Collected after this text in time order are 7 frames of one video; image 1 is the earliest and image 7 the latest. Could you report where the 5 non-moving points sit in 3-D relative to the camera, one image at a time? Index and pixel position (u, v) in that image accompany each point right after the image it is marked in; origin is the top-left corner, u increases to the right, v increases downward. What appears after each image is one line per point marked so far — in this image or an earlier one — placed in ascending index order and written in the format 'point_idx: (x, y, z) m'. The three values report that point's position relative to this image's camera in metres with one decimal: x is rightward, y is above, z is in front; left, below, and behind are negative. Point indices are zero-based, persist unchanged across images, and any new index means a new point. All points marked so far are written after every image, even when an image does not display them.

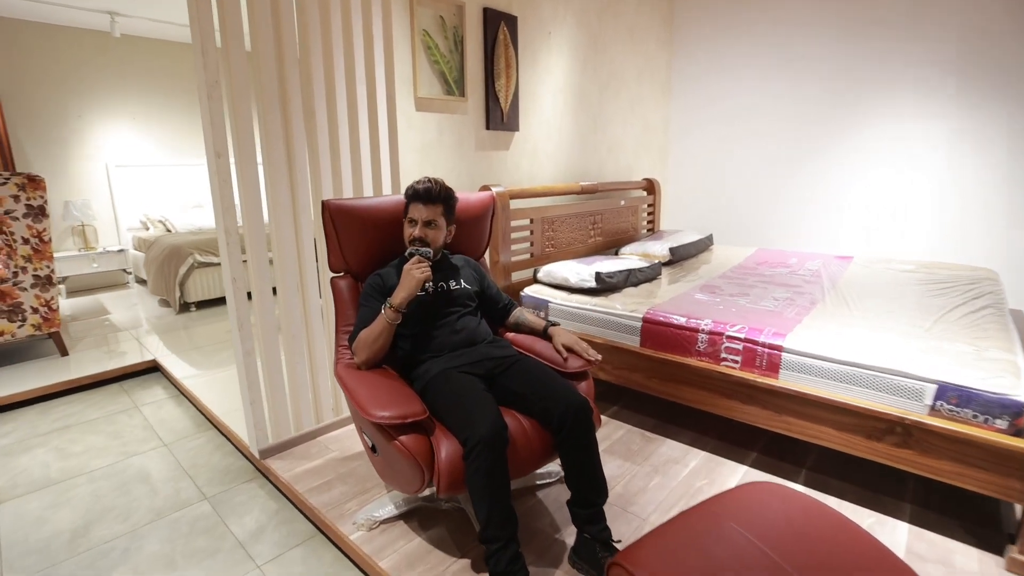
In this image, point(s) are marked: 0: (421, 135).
0: (-0.4, +0.6, +2.3) m
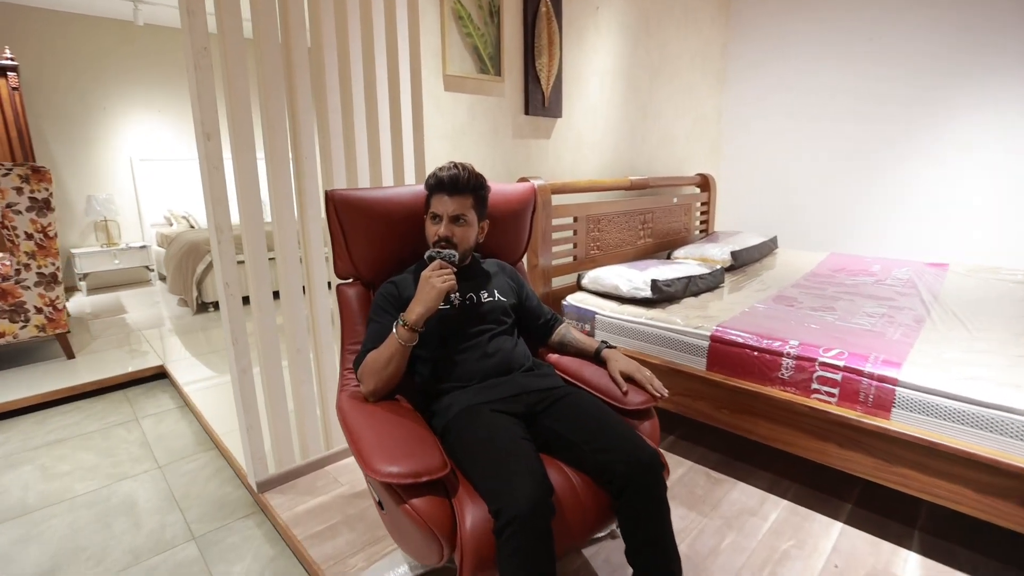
0: (-0.2, +0.6, +2.0) m
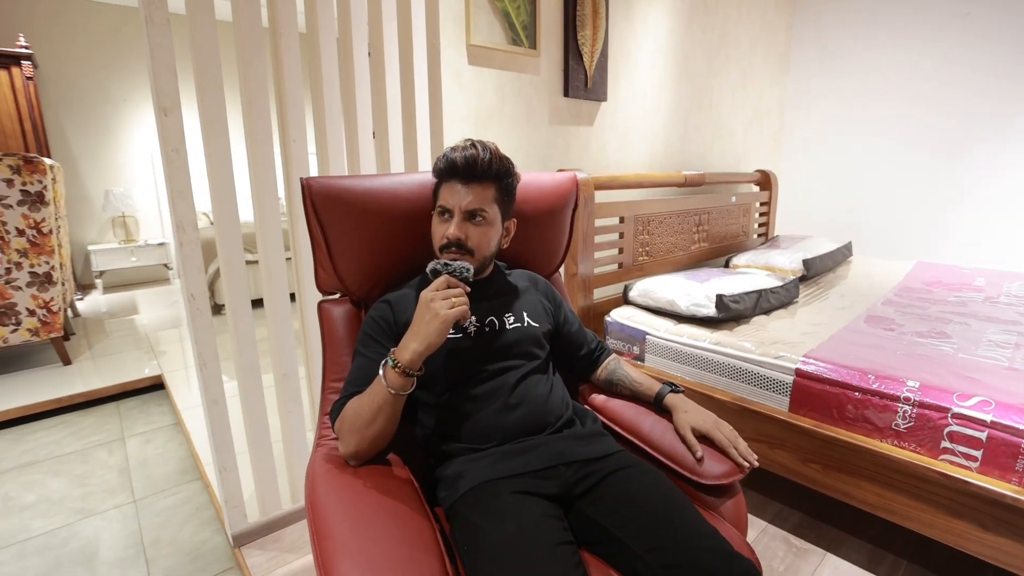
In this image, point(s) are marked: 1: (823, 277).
0: (-0.1, +0.6, +1.7) m
1: (+1.2, 0.0, +2.2) m
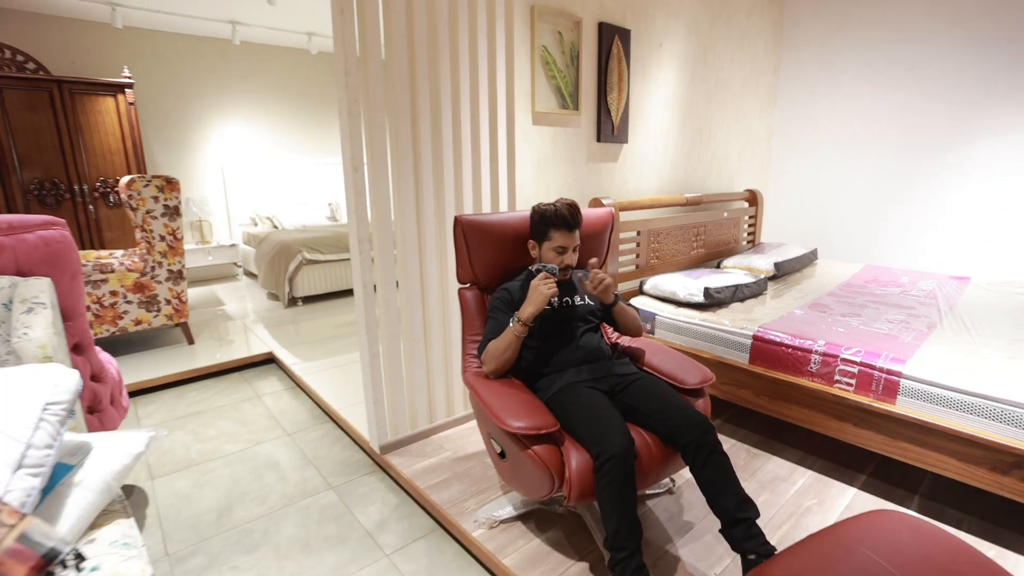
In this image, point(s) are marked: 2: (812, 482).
0: (+0.1, +0.6, +2.3) m
1: (+1.5, +0.1, +2.9) m
2: (+1.0, -0.6, +1.8) m
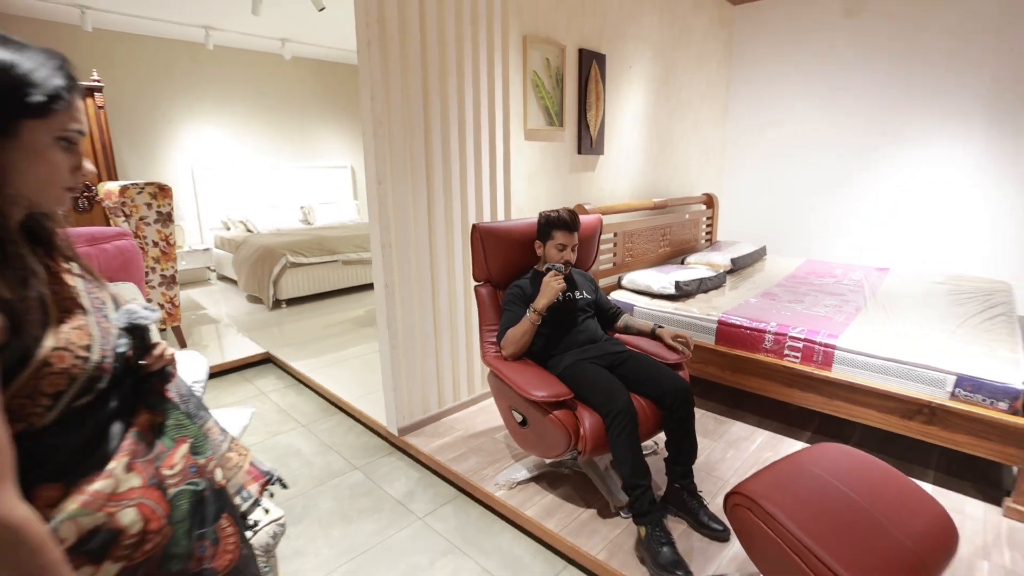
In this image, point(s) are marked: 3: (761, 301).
0: (+0.1, +0.6, +2.6) m
1: (+1.4, +0.1, +3.3) m
2: (+1.0, -0.6, +2.2) m
3: (+1.2, -0.1, +2.6) m
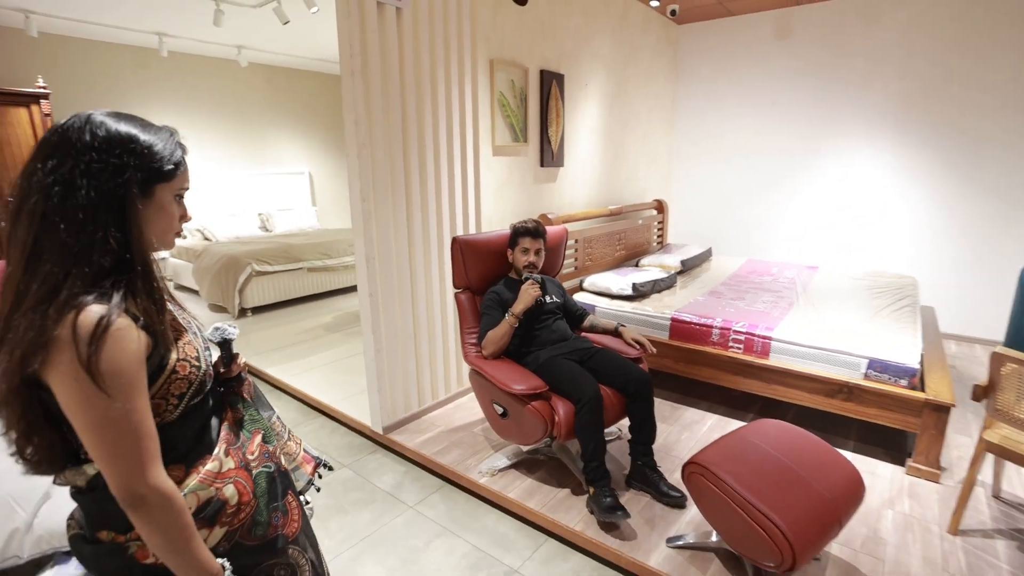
0: (-0.1, +0.6, +2.8) m
1: (+1.2, +0.1, +3.6) m
2: (+0.9, -0.6, +2.5) m
3: (+1.0, -0.1, +2.9) m
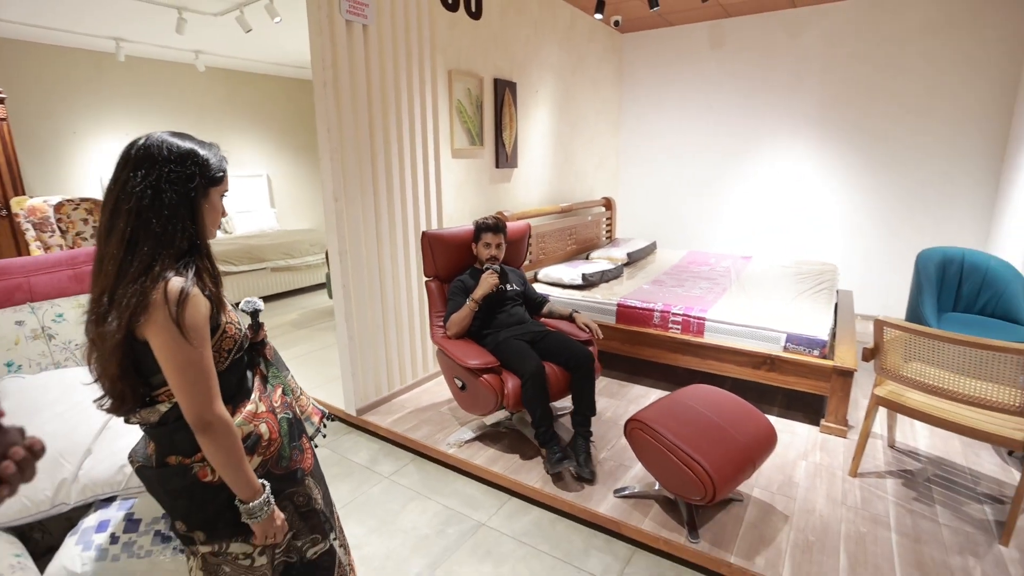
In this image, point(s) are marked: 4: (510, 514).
0: (-0.3, +0.6, +3.1) m
1: (+0.9, +0.2, +4.0) m
2: (+0.7, -0.5, +2.8) m
3: (+0.8, 0.0, +3.2) m
4: (0.0, -0.8, +2.1) m
